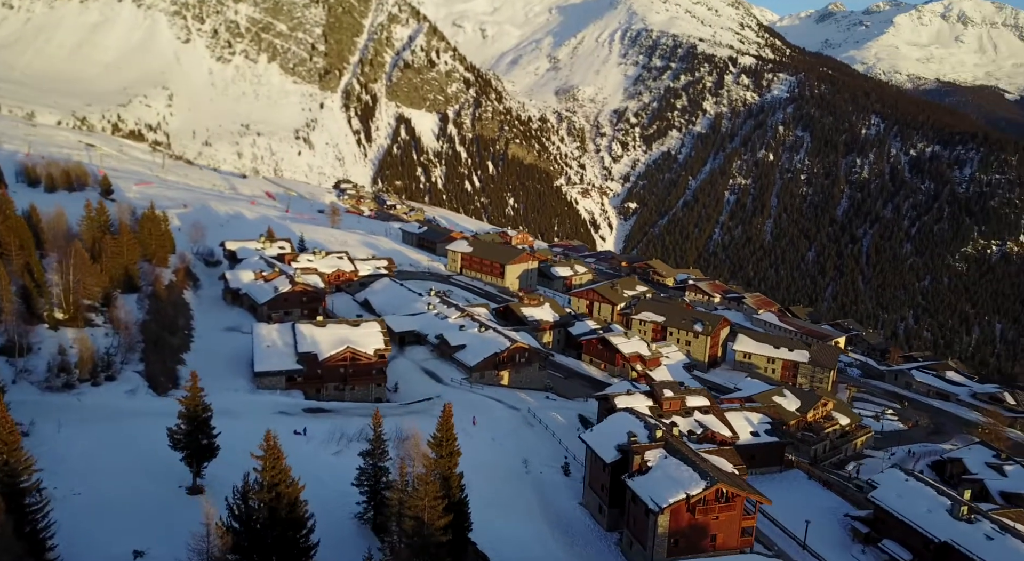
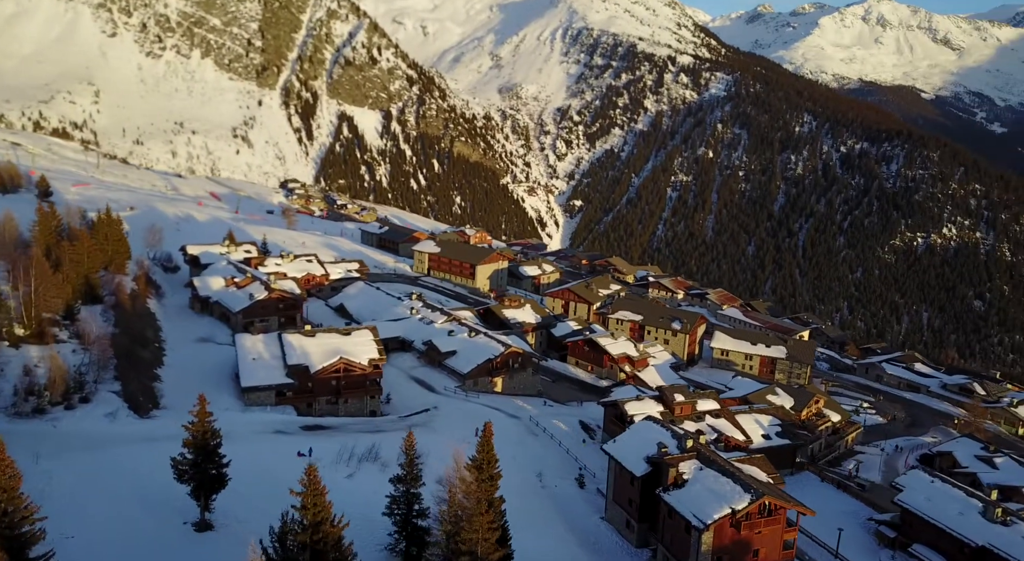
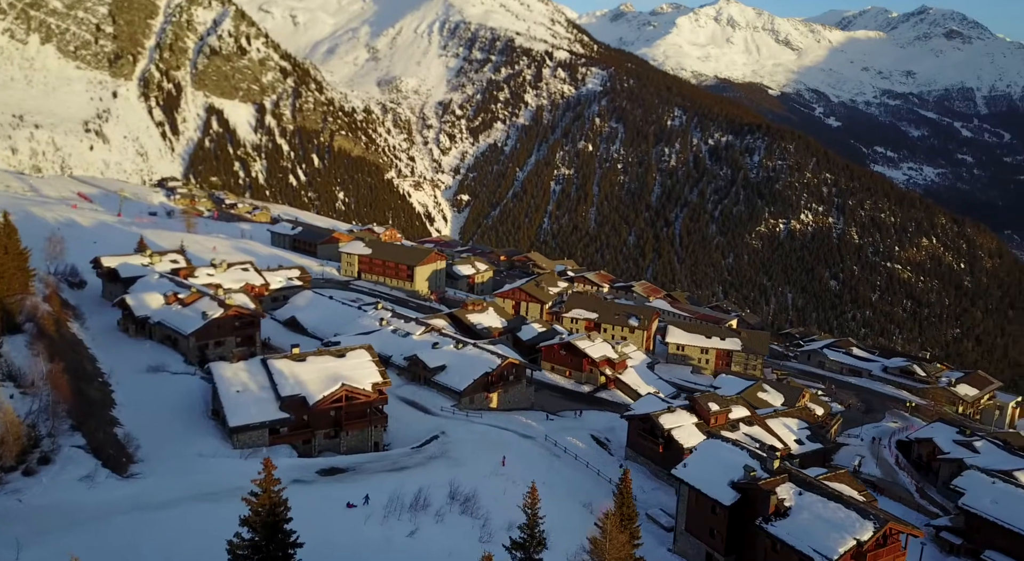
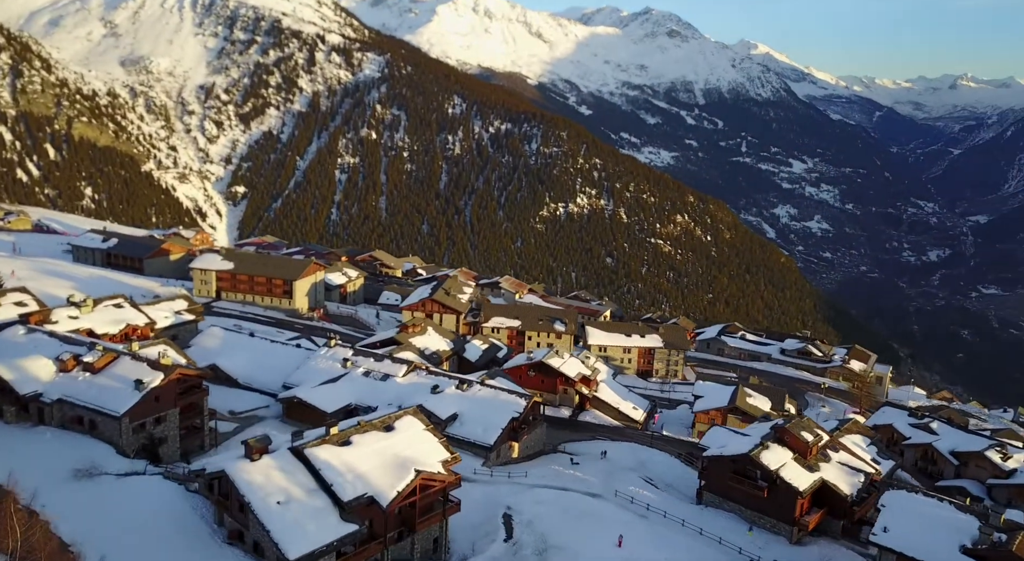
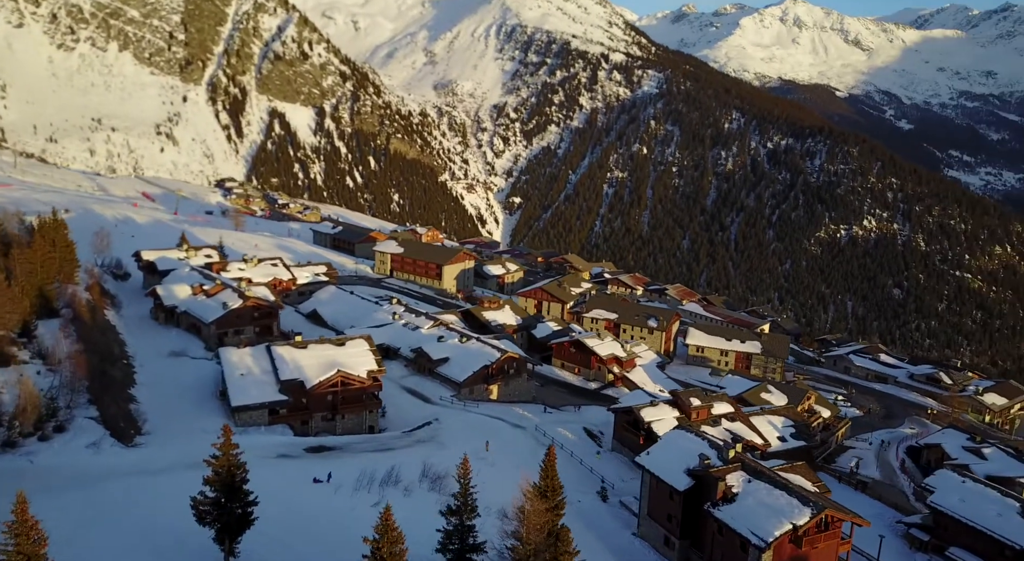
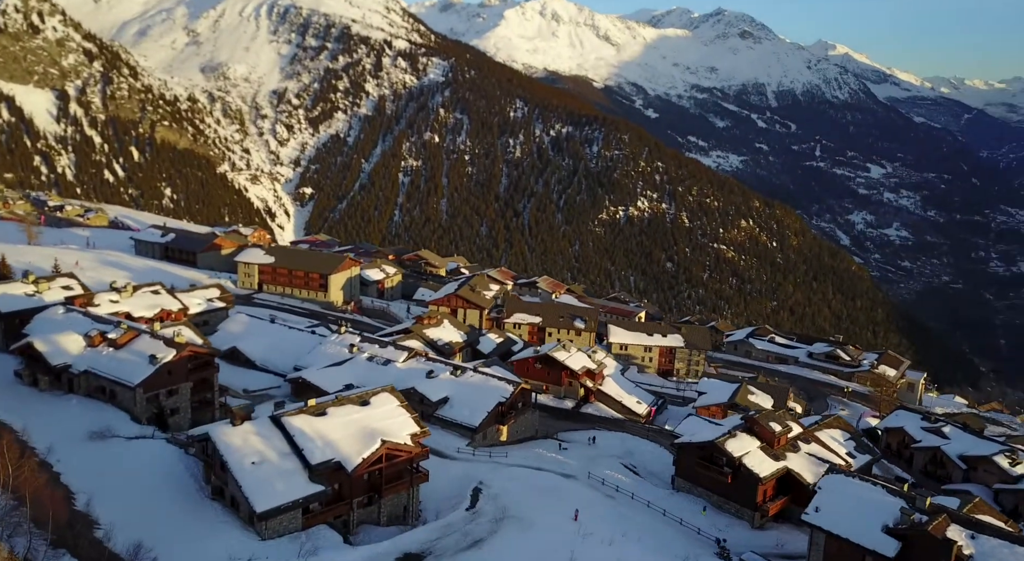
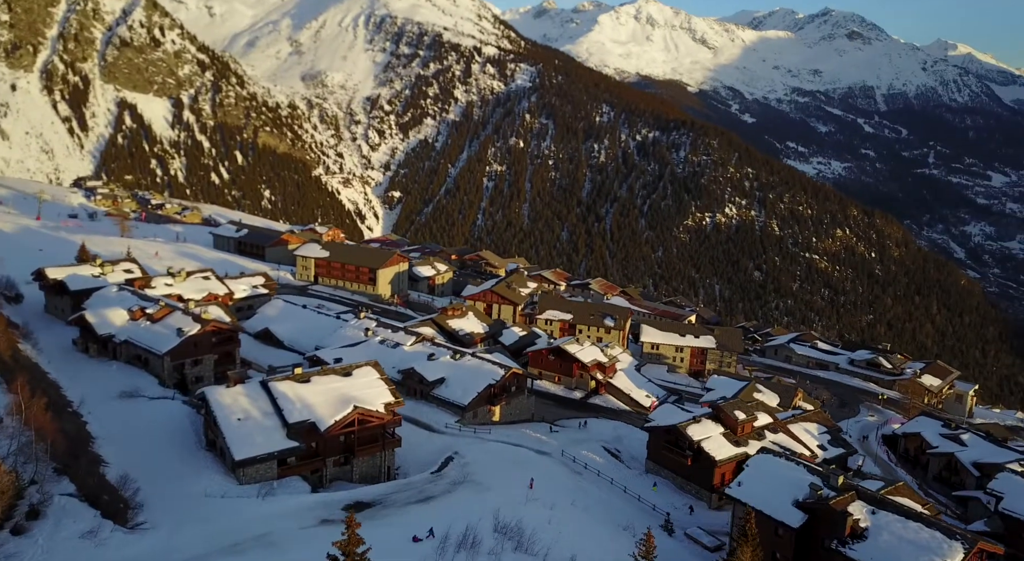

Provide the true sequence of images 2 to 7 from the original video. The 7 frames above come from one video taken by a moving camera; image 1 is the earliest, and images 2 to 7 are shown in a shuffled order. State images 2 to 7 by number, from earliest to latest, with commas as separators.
2, 5, 3, 7, 6, 4
